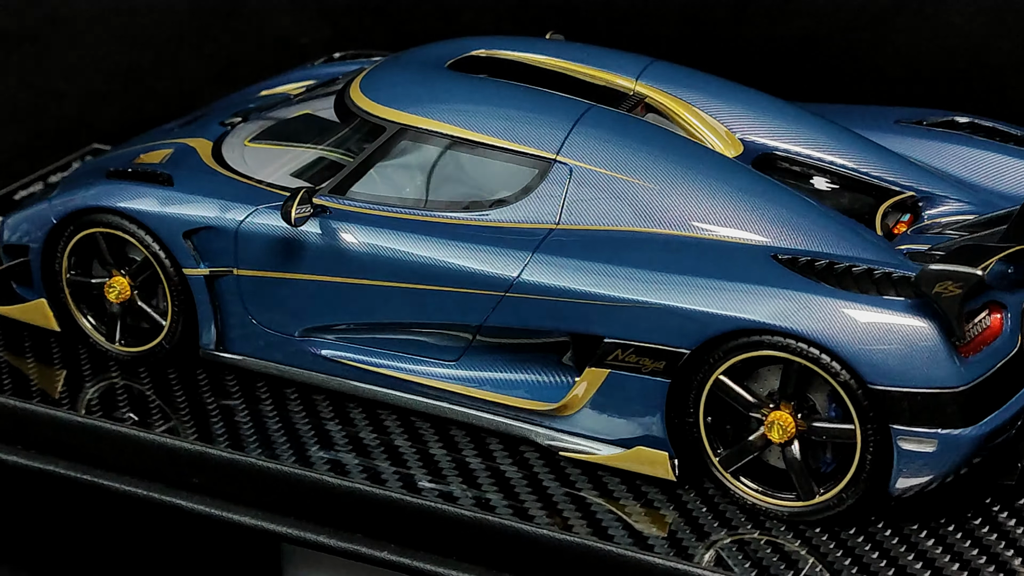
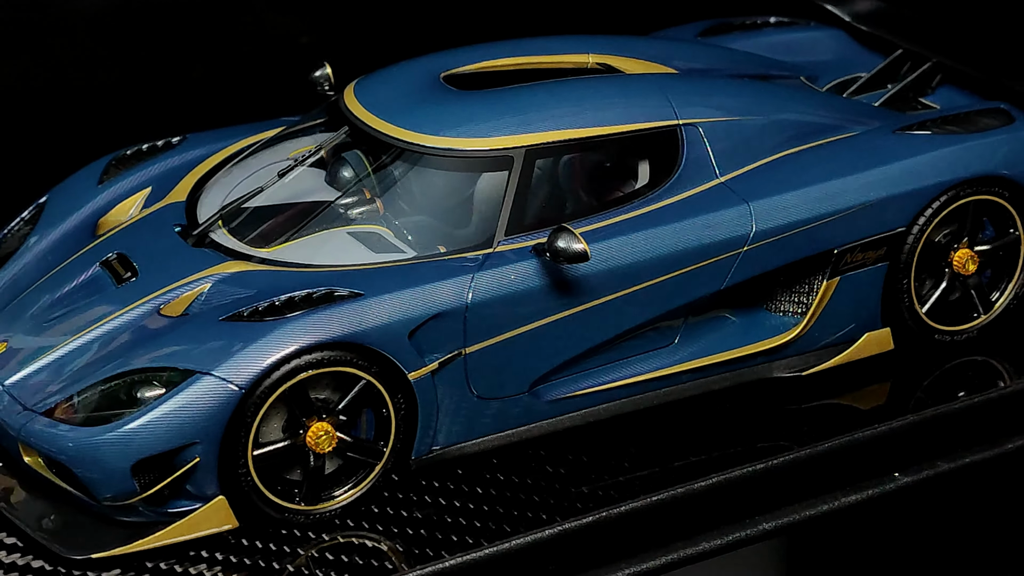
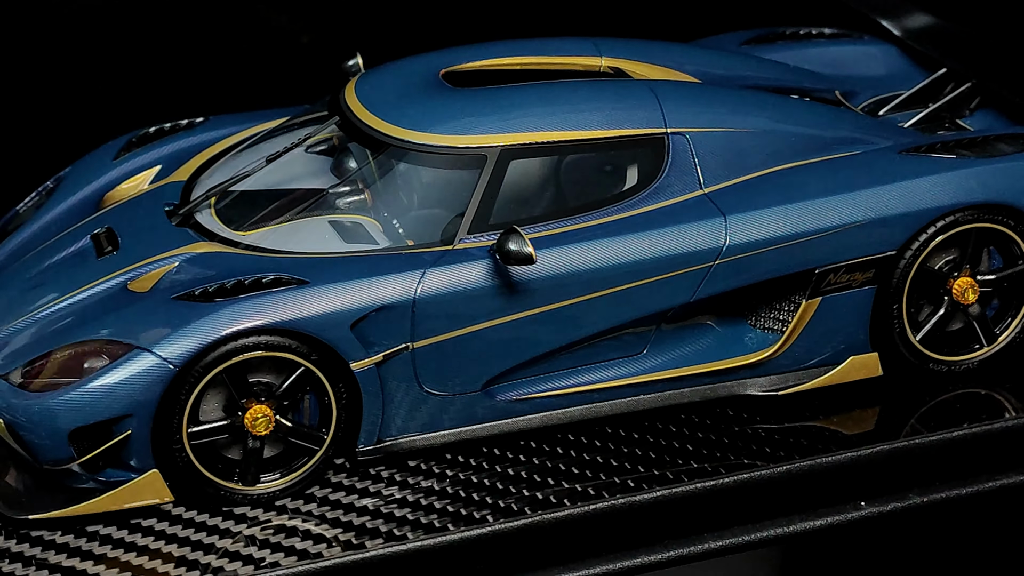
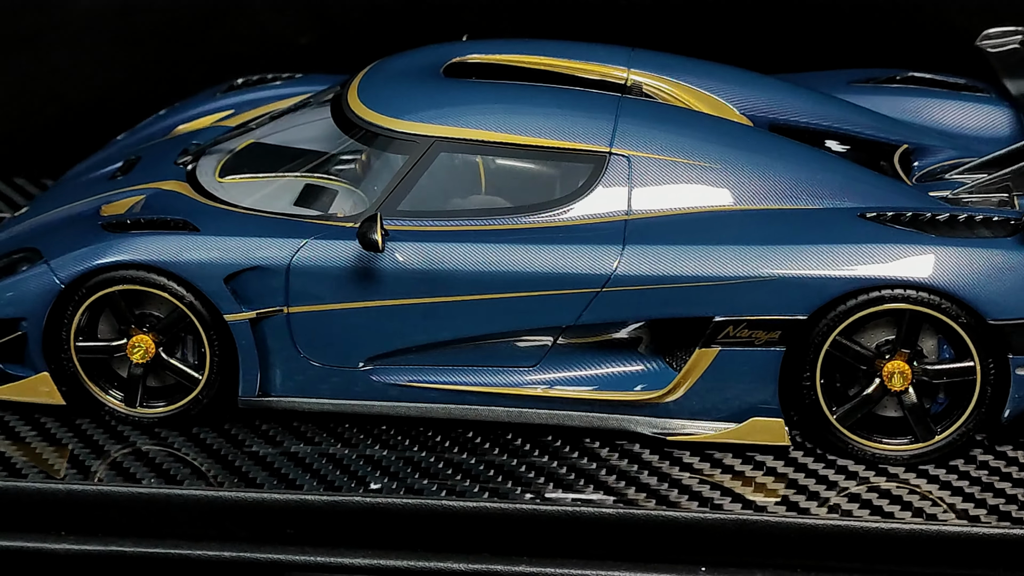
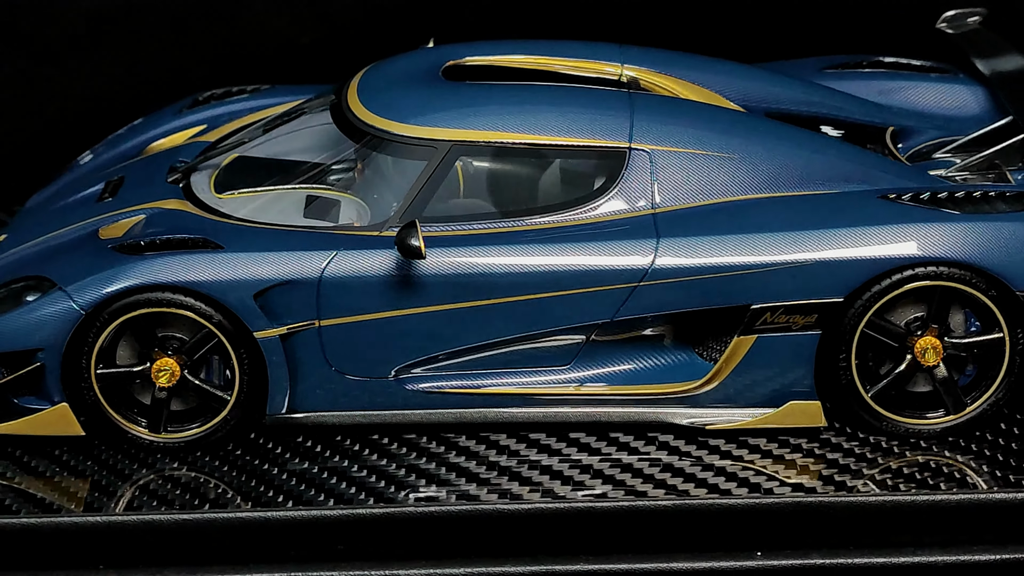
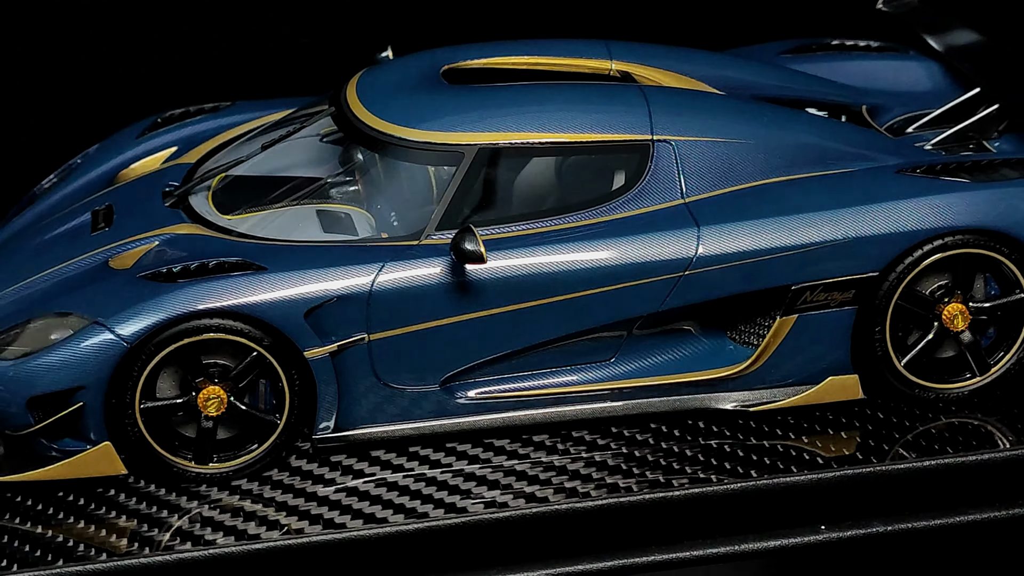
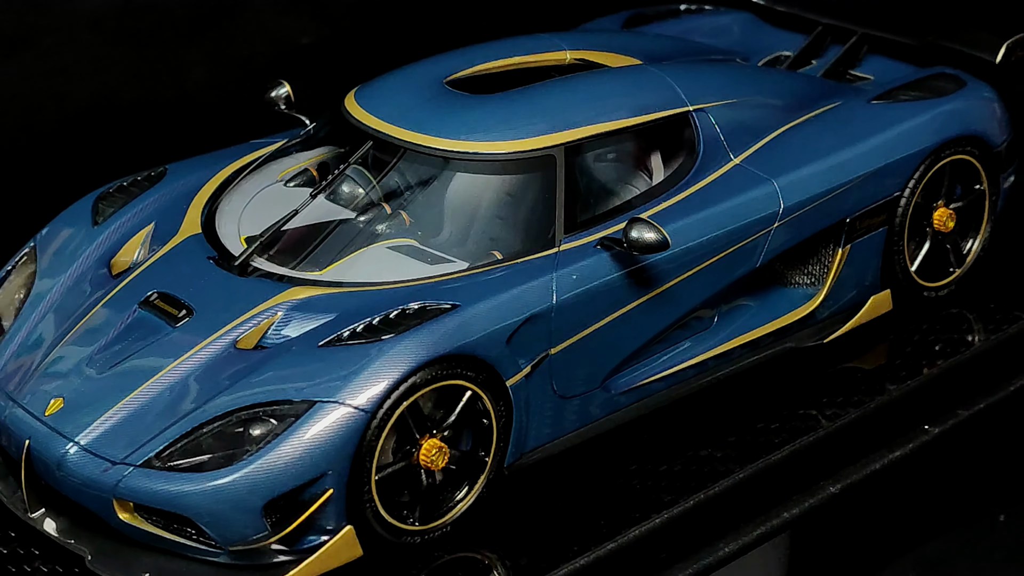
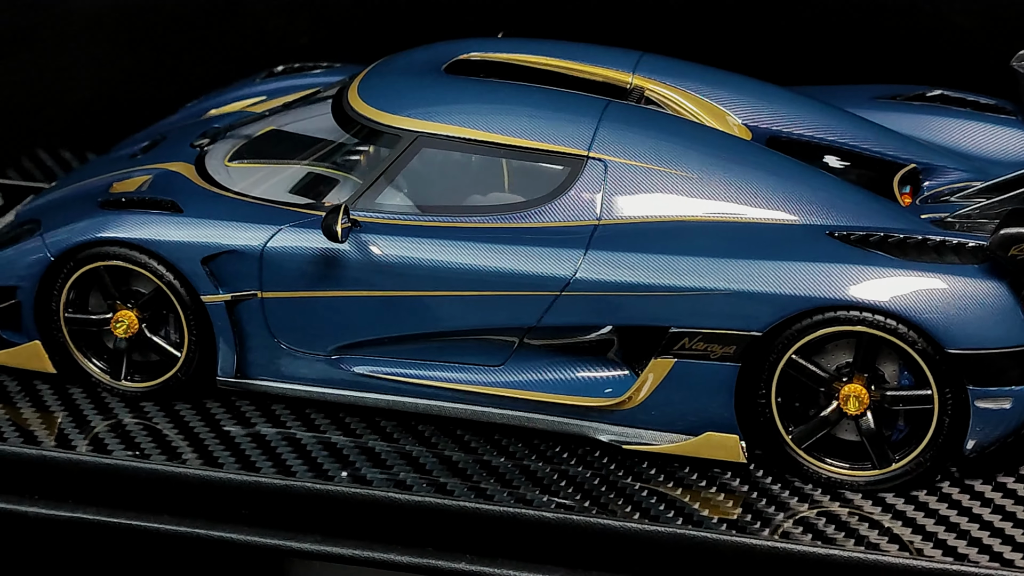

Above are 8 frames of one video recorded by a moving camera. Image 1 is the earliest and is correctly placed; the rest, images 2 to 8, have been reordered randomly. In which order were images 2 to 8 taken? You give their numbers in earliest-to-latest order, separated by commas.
8, 4, 5, 6, 3, 2, 7
